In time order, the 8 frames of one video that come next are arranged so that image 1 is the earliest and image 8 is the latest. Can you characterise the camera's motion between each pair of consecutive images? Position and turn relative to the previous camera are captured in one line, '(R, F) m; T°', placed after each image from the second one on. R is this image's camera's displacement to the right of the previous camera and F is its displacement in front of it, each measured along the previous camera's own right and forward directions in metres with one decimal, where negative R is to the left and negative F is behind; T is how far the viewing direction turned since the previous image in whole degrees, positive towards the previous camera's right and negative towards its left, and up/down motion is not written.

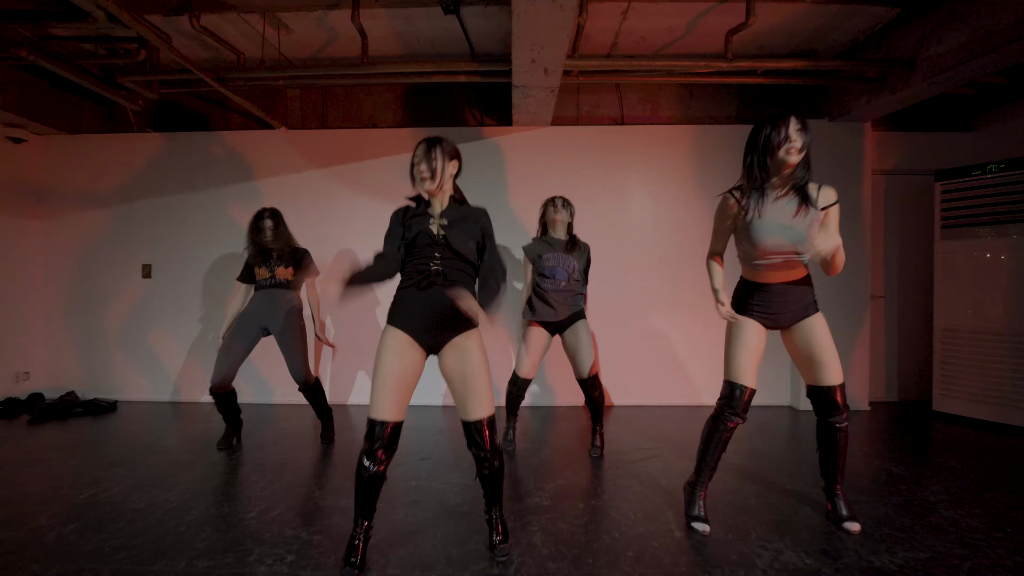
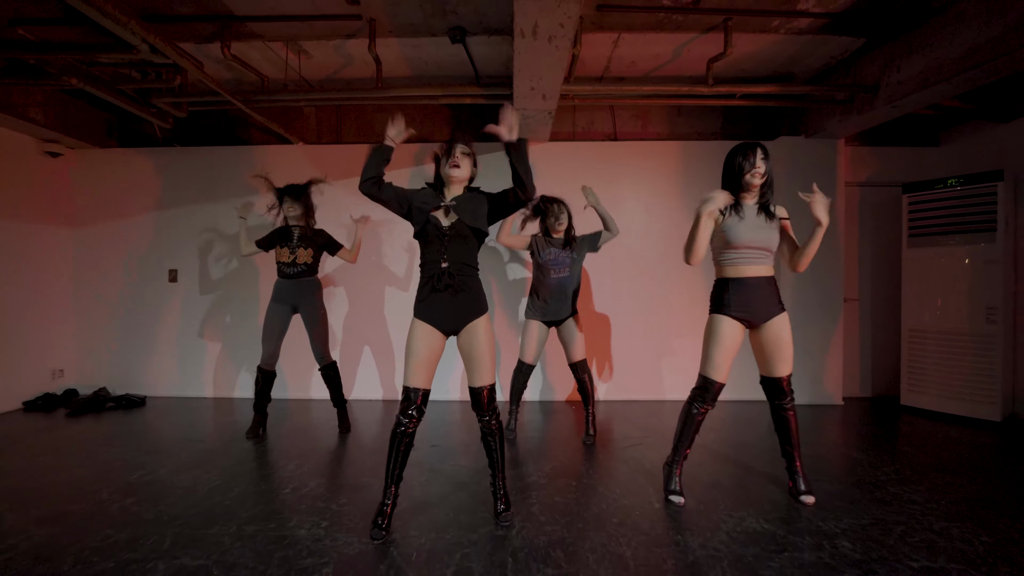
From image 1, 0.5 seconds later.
(0.0, -0.3) m; 0°
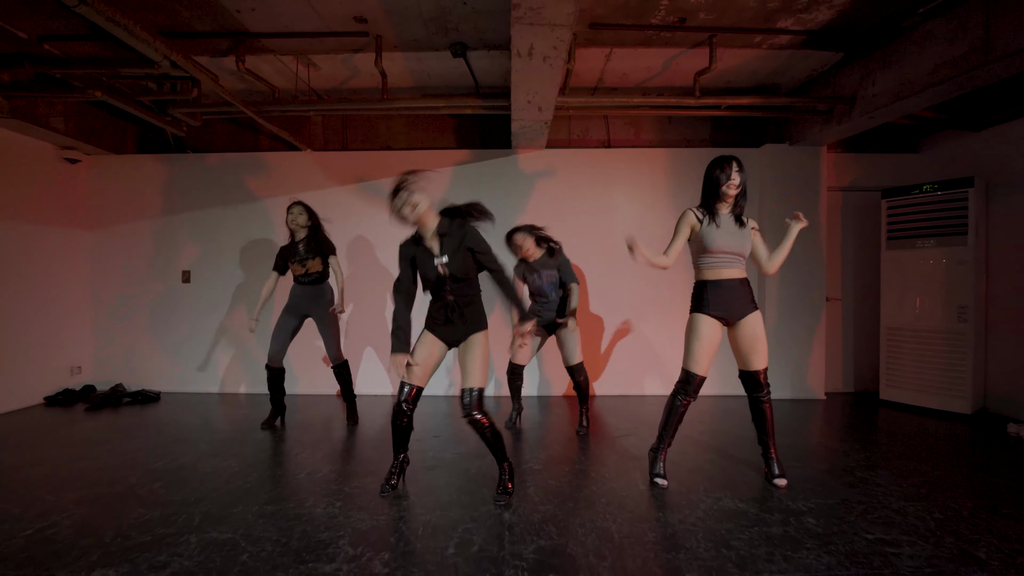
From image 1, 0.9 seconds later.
(0.0, -0.2) m; 0°
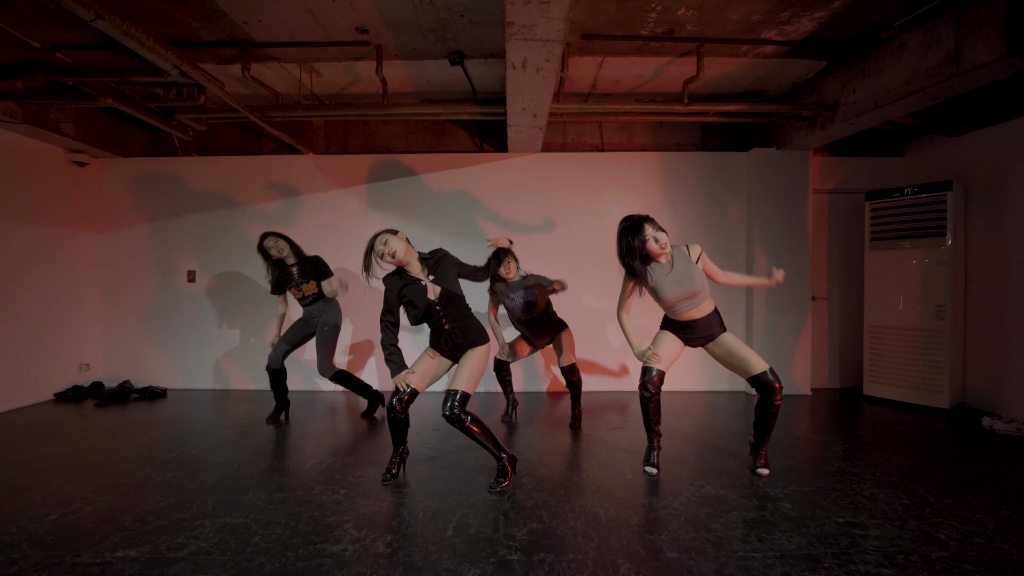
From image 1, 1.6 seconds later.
(0.0, -0.1) m; 0°
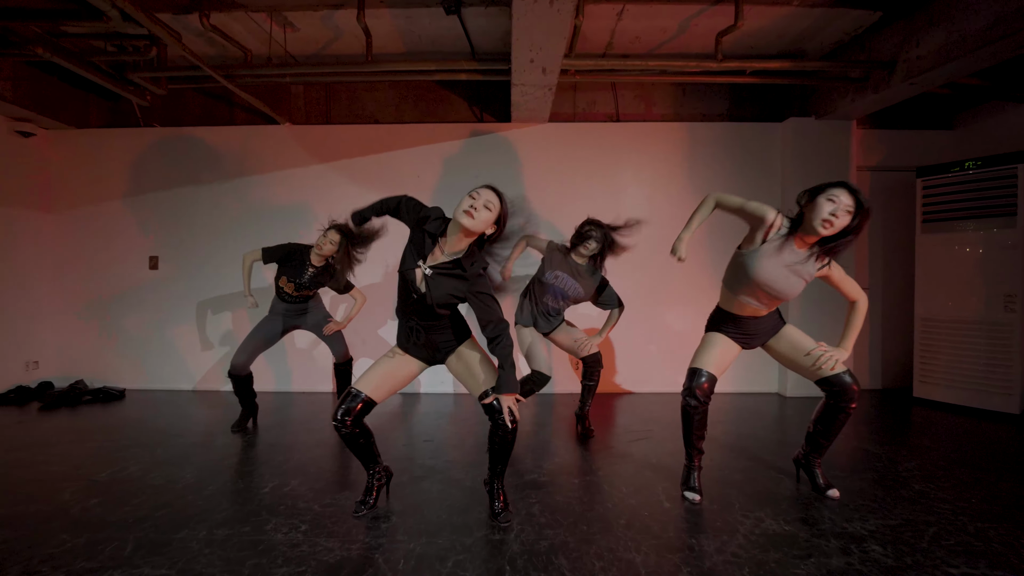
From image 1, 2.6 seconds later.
(0.0, +0.5) m; 0°
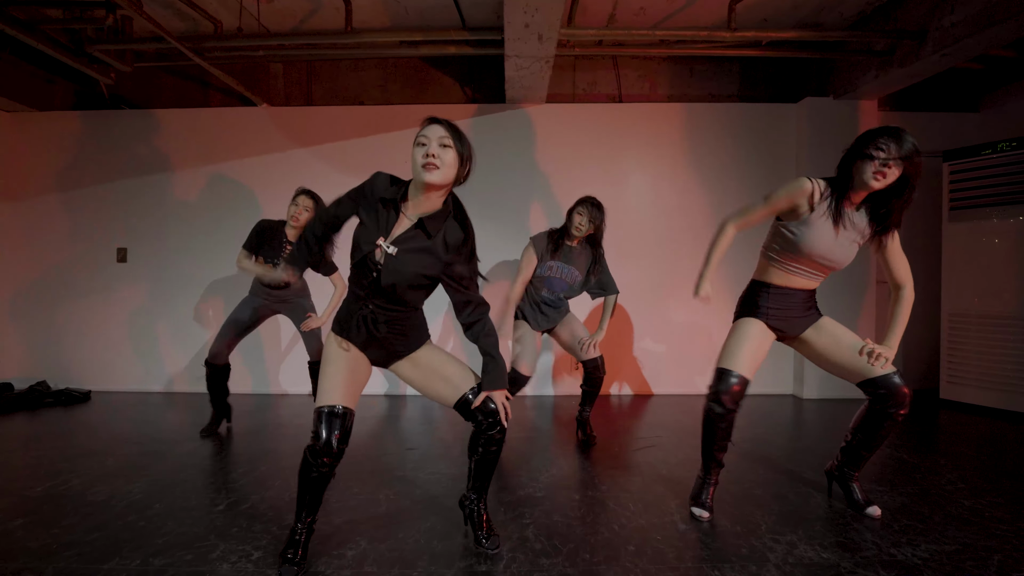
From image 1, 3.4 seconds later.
(0.0, +0.3) m; 0°
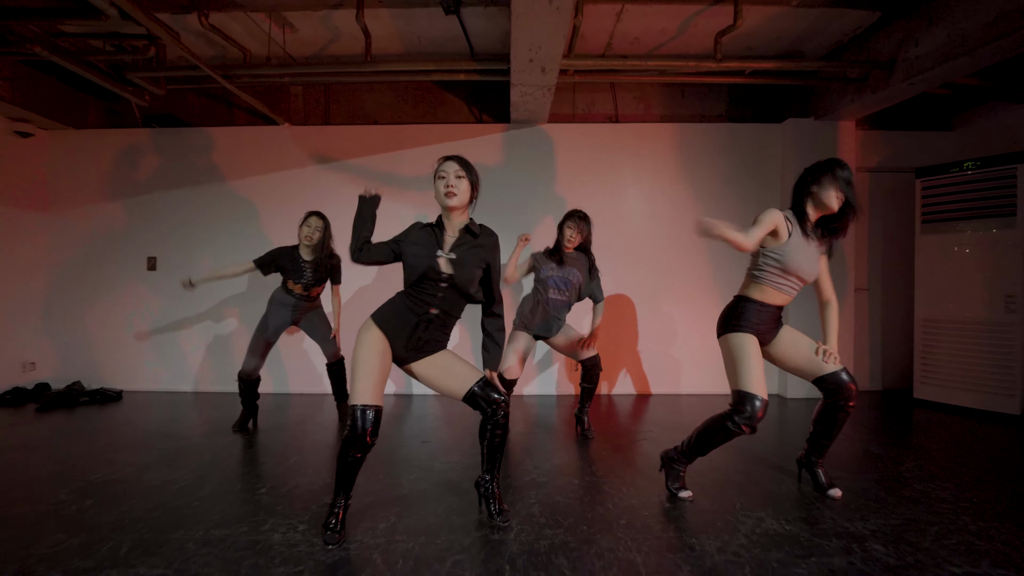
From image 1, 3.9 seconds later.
(0.0, -0.3) m; 0°
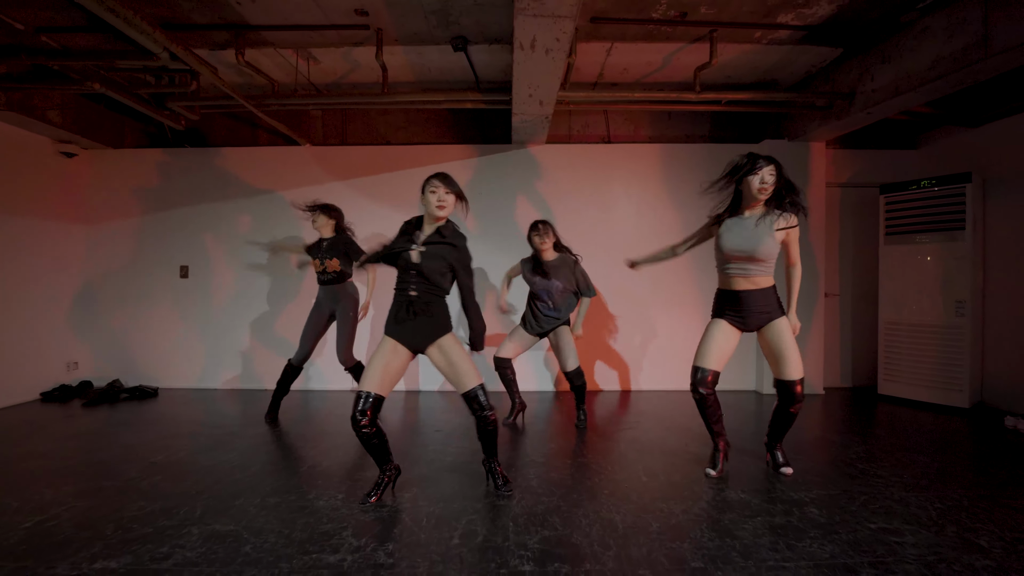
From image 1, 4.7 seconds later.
(0.0, -0.4) m; 0°
